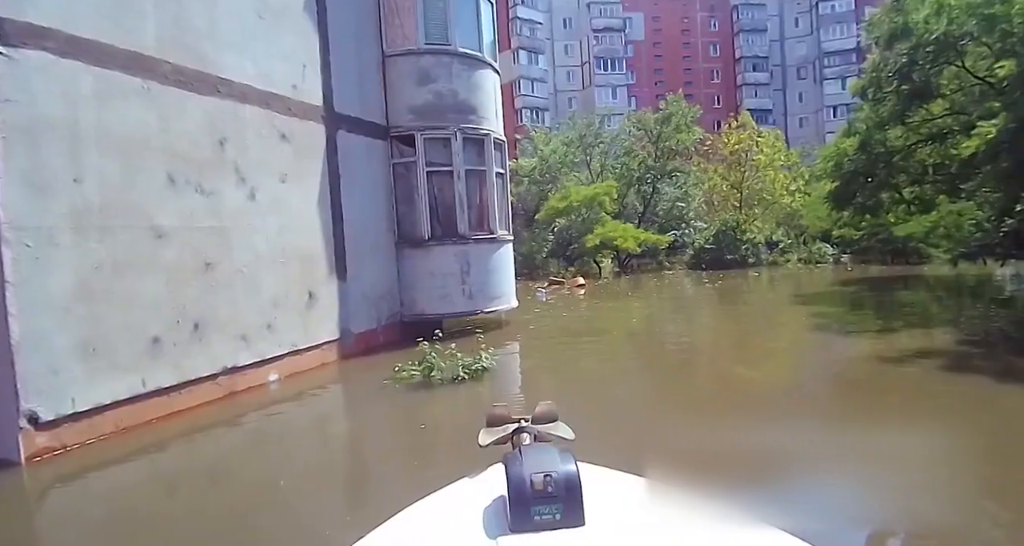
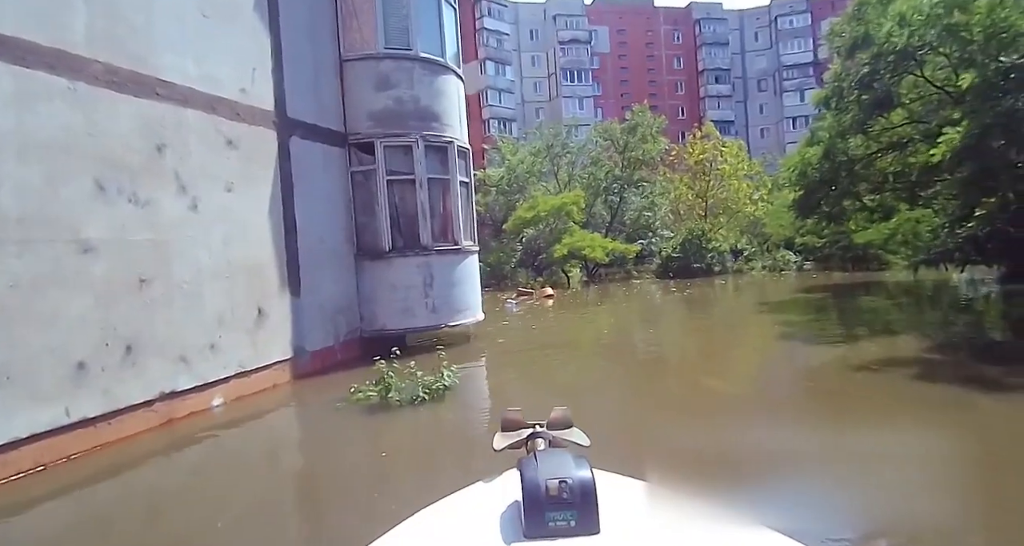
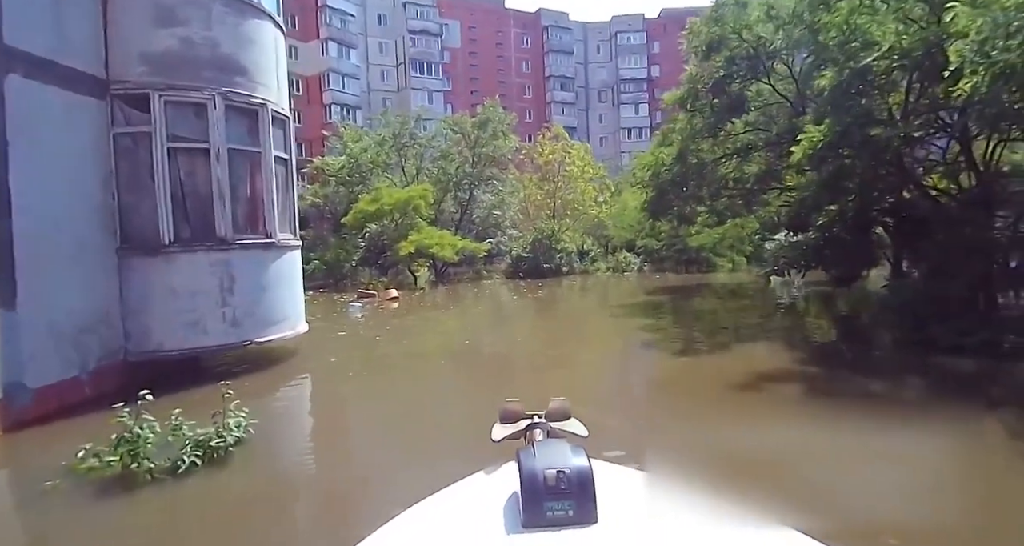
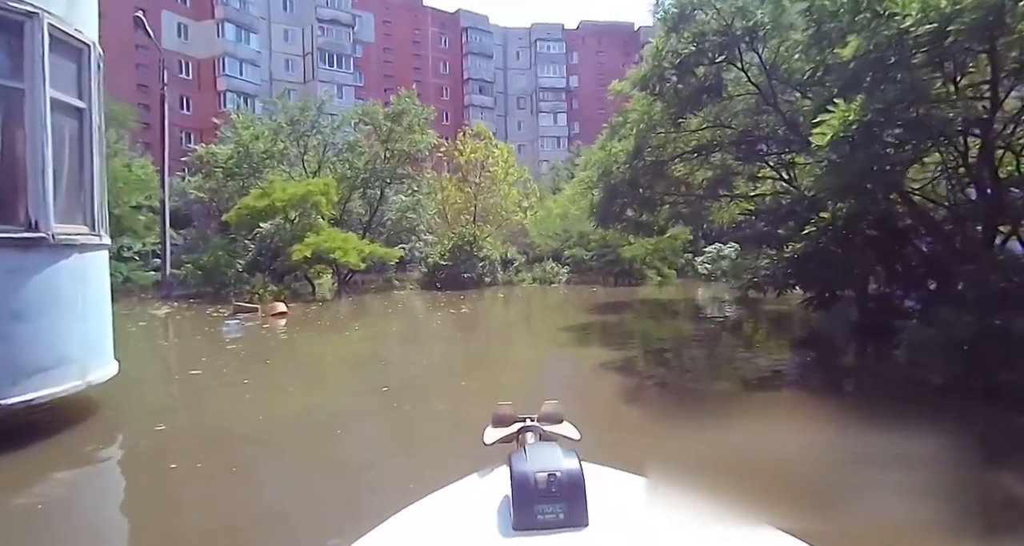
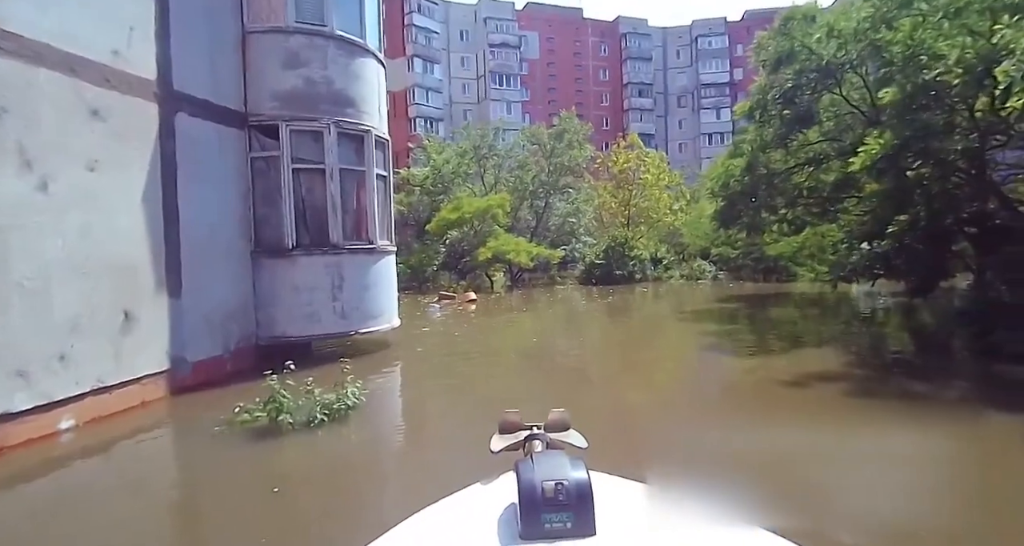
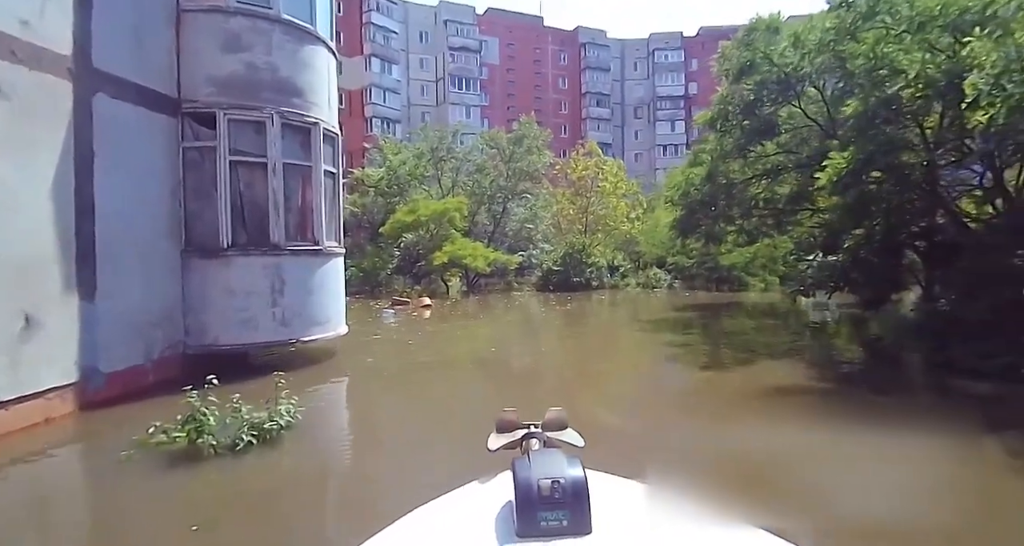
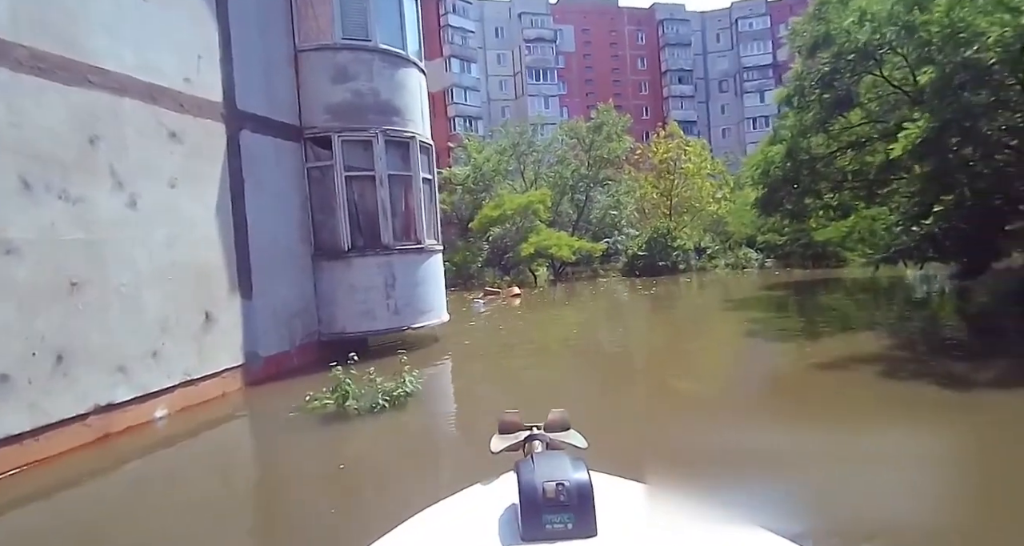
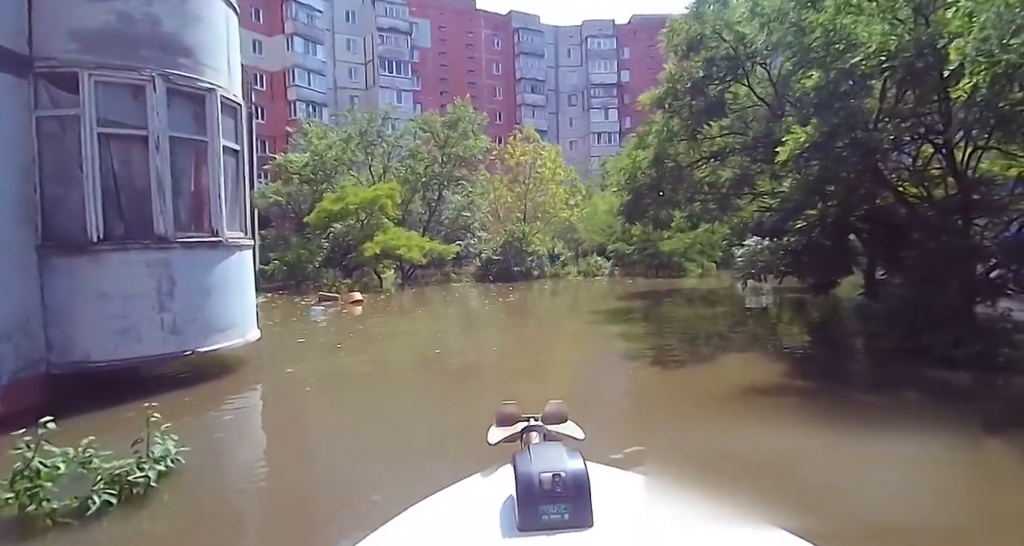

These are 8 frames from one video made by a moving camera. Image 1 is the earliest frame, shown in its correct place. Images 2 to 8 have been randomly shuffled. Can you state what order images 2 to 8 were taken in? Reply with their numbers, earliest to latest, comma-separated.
2, 7, 5, 6, 3, 8, 4
